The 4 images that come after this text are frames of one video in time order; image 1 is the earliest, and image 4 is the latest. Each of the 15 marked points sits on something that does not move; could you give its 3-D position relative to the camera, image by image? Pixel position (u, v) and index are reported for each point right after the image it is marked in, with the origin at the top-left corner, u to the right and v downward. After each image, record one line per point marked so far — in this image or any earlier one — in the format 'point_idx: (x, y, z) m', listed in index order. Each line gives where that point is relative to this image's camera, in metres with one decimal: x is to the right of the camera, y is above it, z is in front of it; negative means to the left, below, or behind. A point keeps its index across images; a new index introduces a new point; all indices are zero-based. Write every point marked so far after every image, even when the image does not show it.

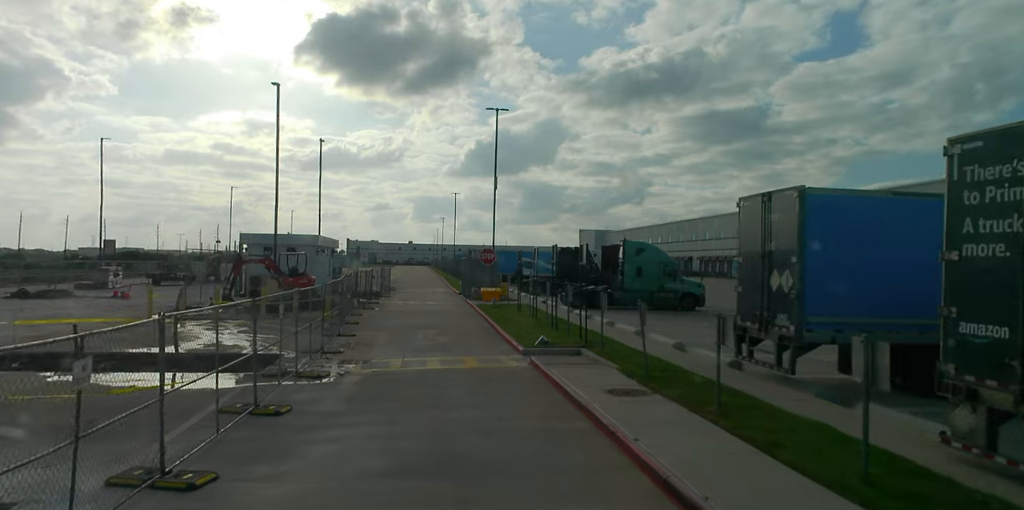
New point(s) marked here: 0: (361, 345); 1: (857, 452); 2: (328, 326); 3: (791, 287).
0: (-4.3, -2.6, +16.4) m
1: (+3.9, -2.2, +6.5) m
2: (-6.1, -2.4, +19.1) m
3: (+5.4, -0.6, +11.1) m
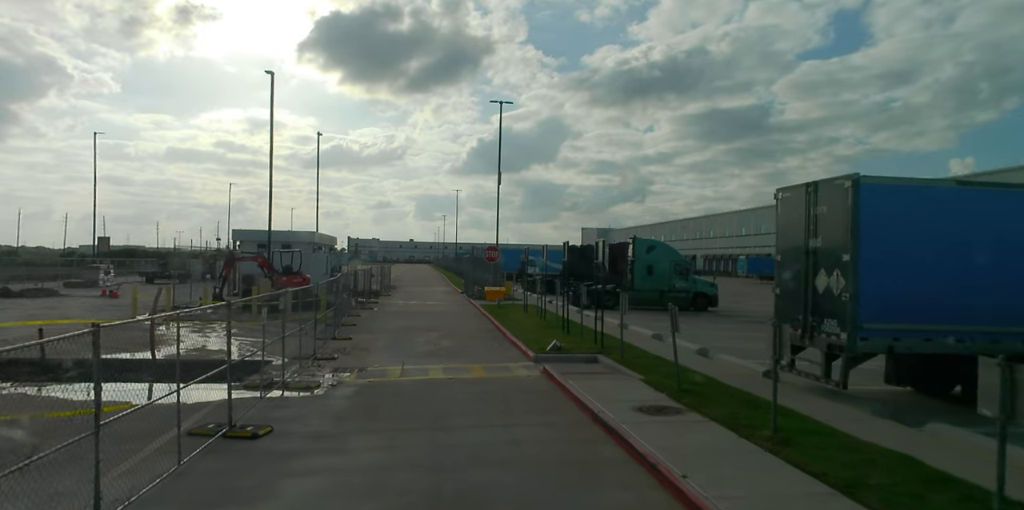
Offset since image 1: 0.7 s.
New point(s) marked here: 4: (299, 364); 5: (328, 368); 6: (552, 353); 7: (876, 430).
0: (-4.1, -2.5, +15.1) m
1: (+4.1, -2.2, +5.2) m
2: (-5.9, -2.3, +17.8) m
3: (+5.6, -0.6, +9.7) m
4: (-4.9, -2.5, +13.3) m
5: (-4.1, -2.5, +12.9) m
6: (+1.0, -2.3, +13.7) m
7: (+5.1, -2.5, +8.1) m
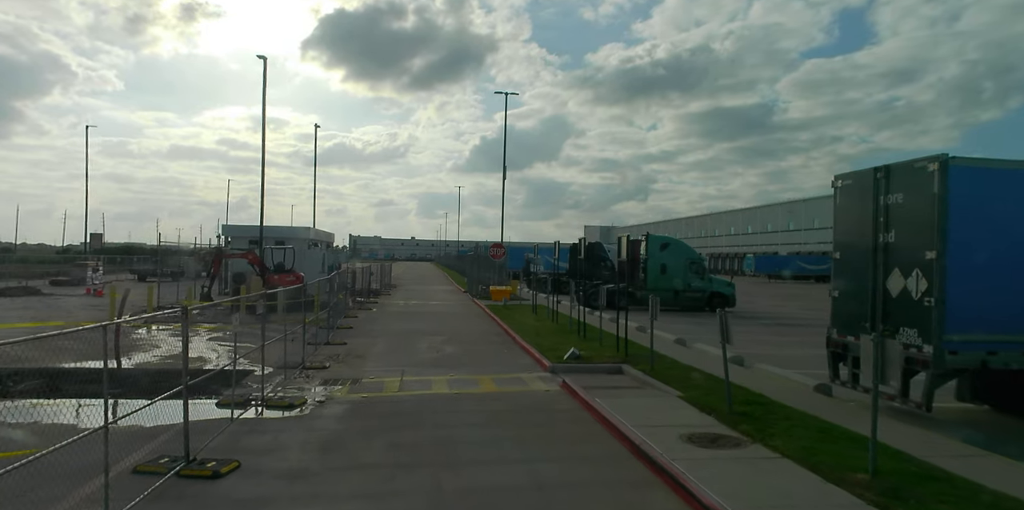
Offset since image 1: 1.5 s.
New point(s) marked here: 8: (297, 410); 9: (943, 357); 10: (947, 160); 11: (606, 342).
0: (-3.8, -2.4, +13.6) m
1: (+4.4, -2.2, +3.6) m
2: (-5.6, -2.2, +16.3) m
3: (+5.9, -0.5, +8.2) m
4: (-4.6, -2.5, +11.8) m
5: (-3.9, -2.5, +11.4) m
6: (+1.2, -2.3, +12.1) m
7: (+5.4, -2.4, +6.5) m
8: (-3.5, -2.5, +9.3) m
9: (+6.0, -1.4, +8.0) m
10: (+6.0, +1.3, +8.0) m
11: (+2.3, -2.2, +14.2) m
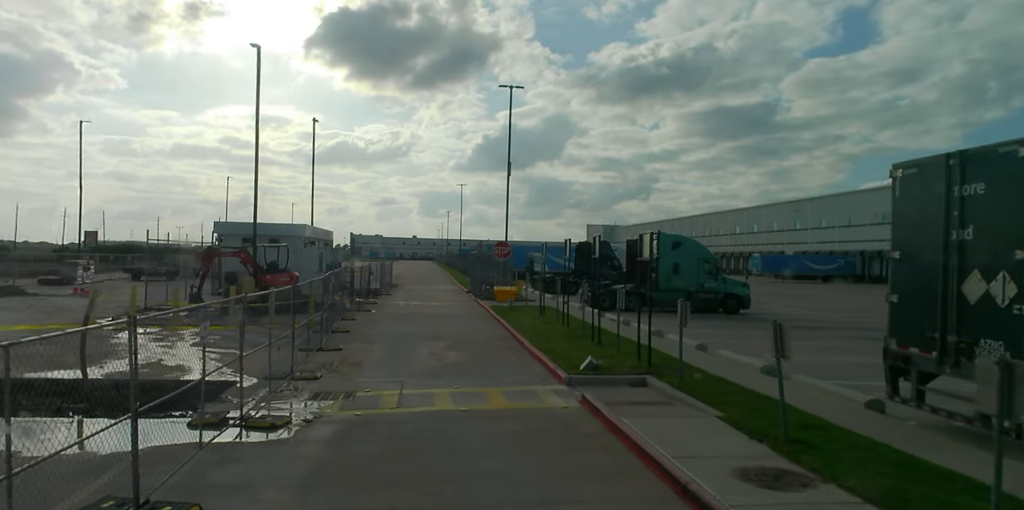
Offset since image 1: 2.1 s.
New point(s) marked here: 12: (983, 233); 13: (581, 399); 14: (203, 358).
0: (-3.6, -2.4, +12.4) m
1: (+4.5, -2.2, +2.4) m
2: (-5.4, -2.2, +15.1) m
3: (+6.1, -0.5, +6.9) m
4: (-4.4, -2.4, +10.6) m
5: (-3.7, -2.4, +10.2) m
6: (+1.5, -2.3, +10.9) m
7: (+5.6, -2.4, +5.3) m
8: (-3.3, -2.5, +8.1) m
9: (+6.2, -1.4, +6.8) m
10: (+6.2, +1.3, +6.7) m
11: (+2.6, -2.1, +13.0) m
12: (+6.0, +0.3, +7.4) m
13: (+1.1, -2.4, +9.6) m
14: (-5.4, -1.8, +9.9) m
